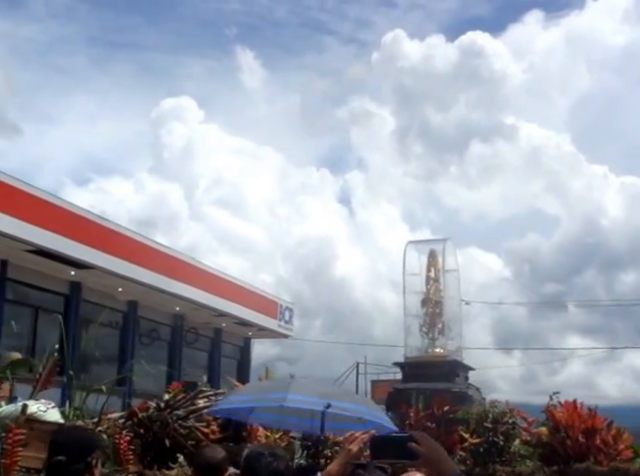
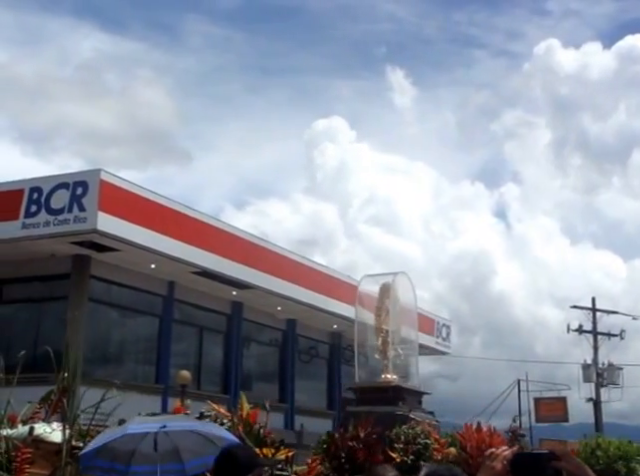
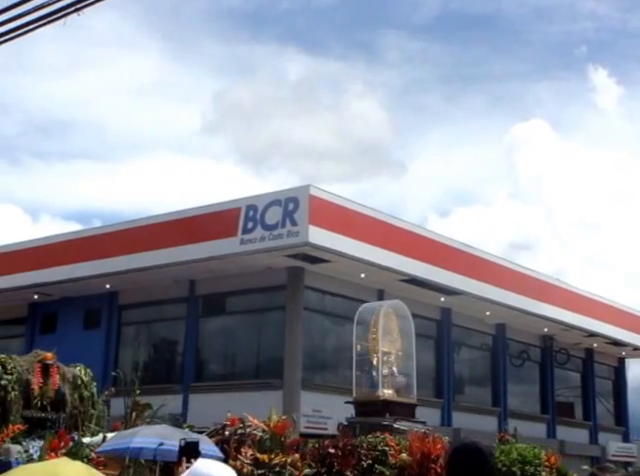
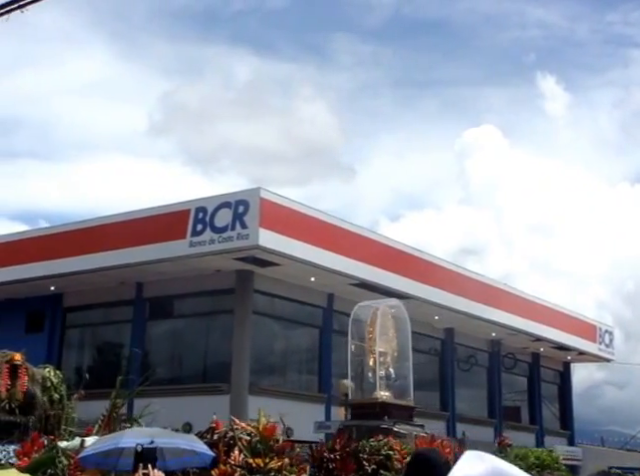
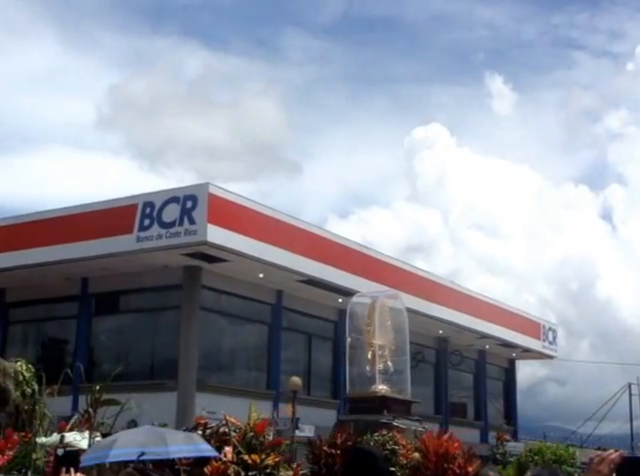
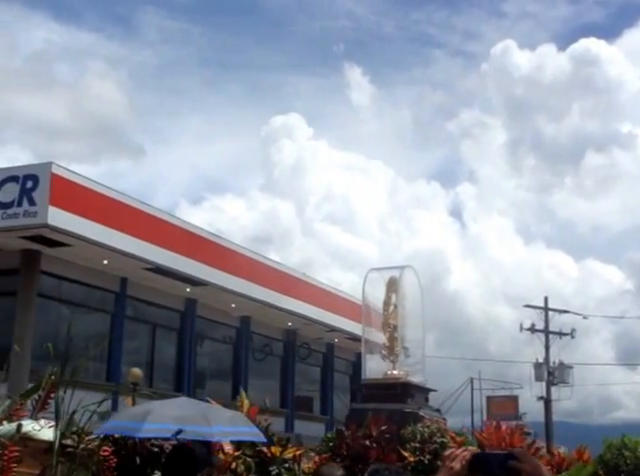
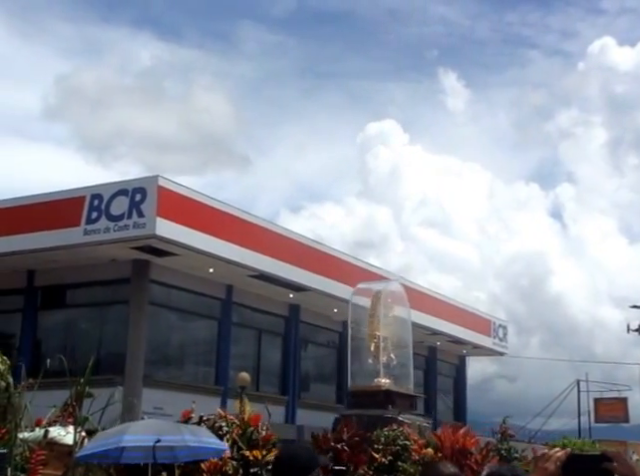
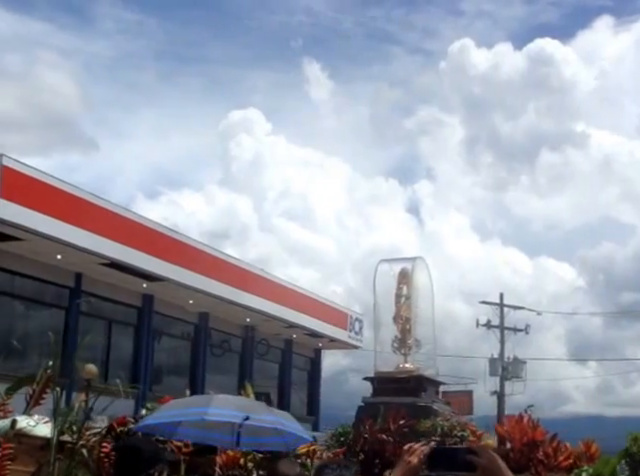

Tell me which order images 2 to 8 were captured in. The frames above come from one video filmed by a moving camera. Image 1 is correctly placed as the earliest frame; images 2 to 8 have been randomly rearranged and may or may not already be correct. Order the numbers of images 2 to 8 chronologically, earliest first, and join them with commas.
8, 6, 2, 7, 5, 4, 3
